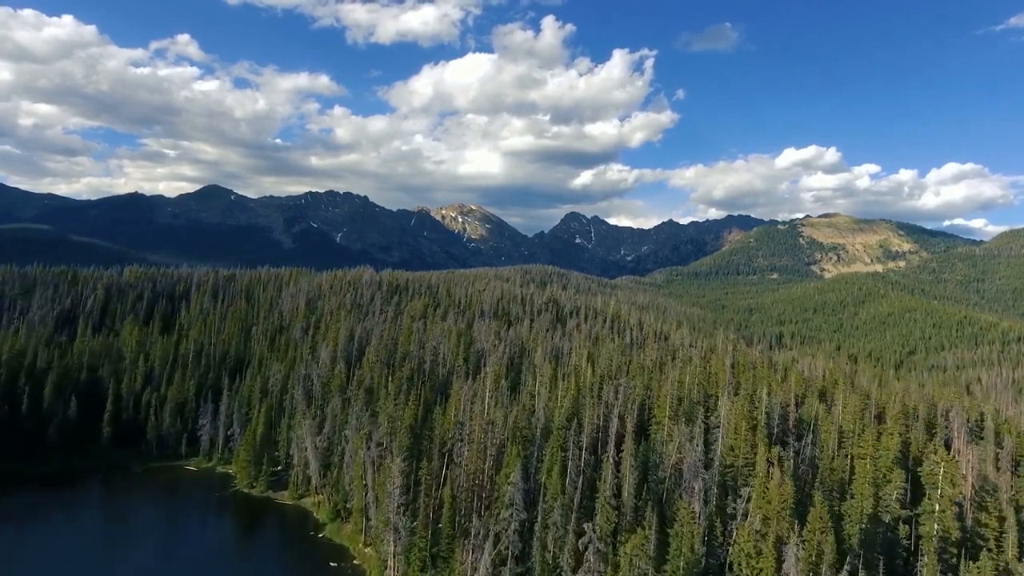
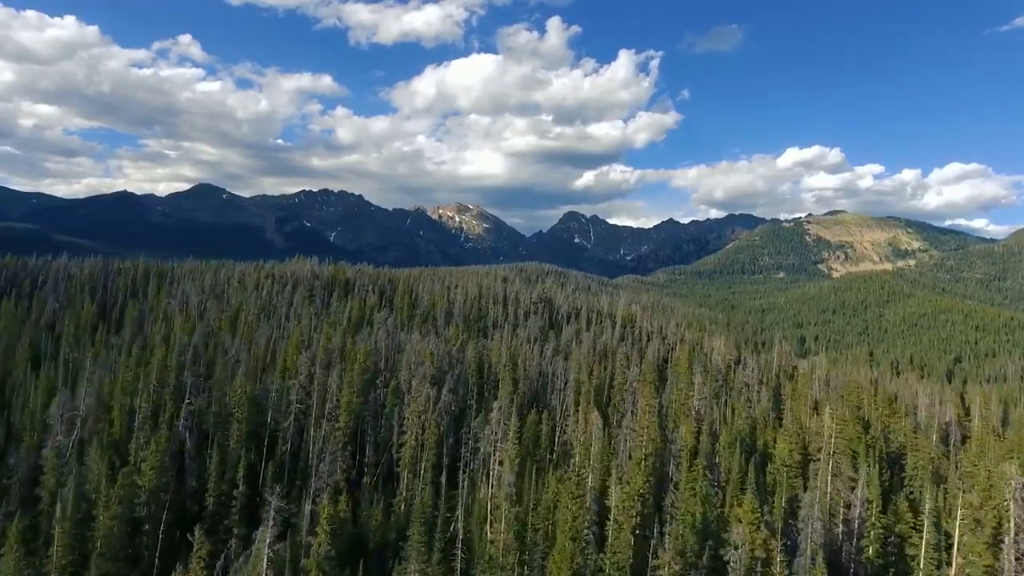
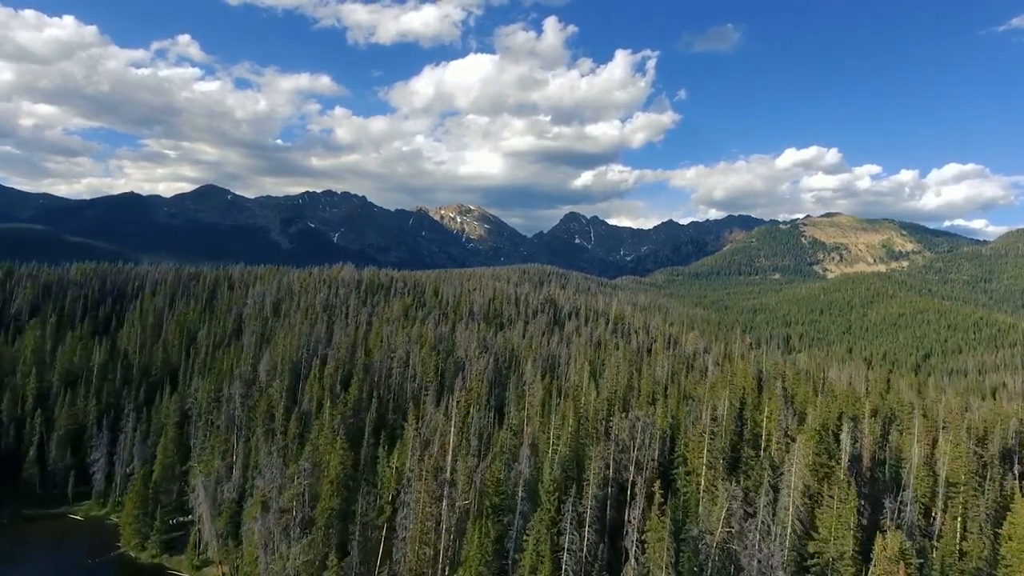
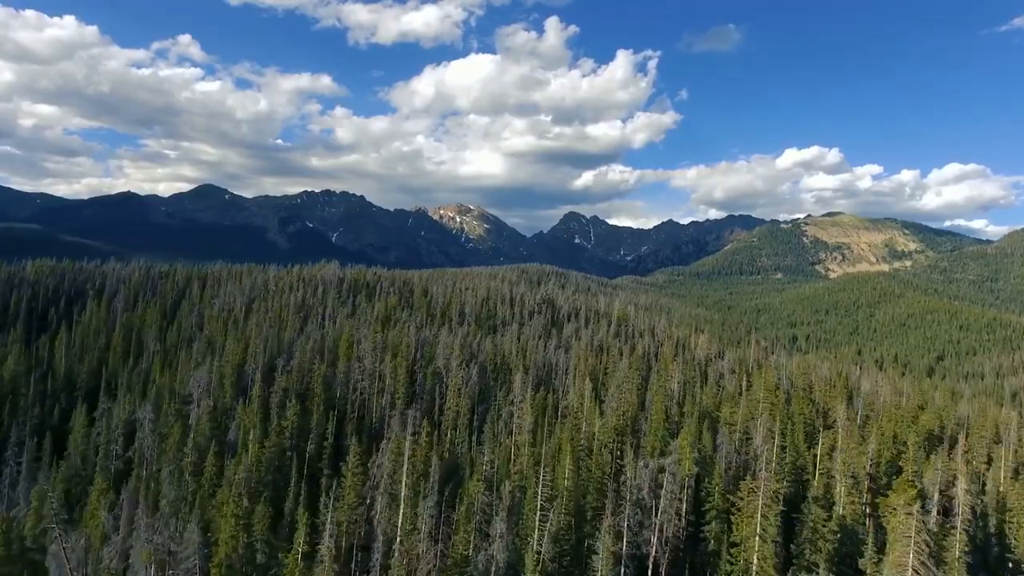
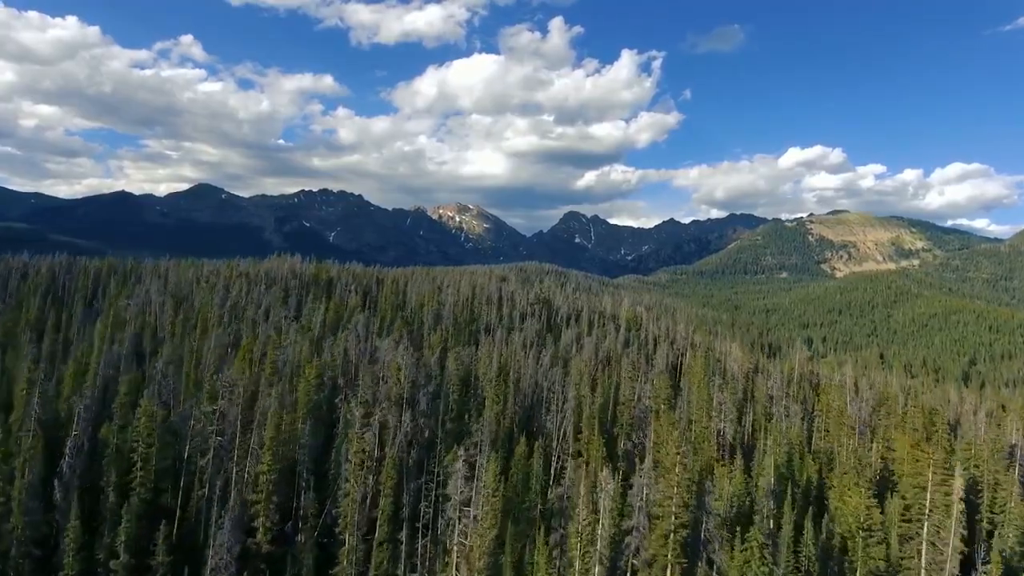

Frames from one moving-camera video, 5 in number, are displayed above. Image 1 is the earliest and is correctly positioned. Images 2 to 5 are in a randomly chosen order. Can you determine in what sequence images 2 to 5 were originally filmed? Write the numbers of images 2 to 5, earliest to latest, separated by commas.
3, 4, 2, 5
